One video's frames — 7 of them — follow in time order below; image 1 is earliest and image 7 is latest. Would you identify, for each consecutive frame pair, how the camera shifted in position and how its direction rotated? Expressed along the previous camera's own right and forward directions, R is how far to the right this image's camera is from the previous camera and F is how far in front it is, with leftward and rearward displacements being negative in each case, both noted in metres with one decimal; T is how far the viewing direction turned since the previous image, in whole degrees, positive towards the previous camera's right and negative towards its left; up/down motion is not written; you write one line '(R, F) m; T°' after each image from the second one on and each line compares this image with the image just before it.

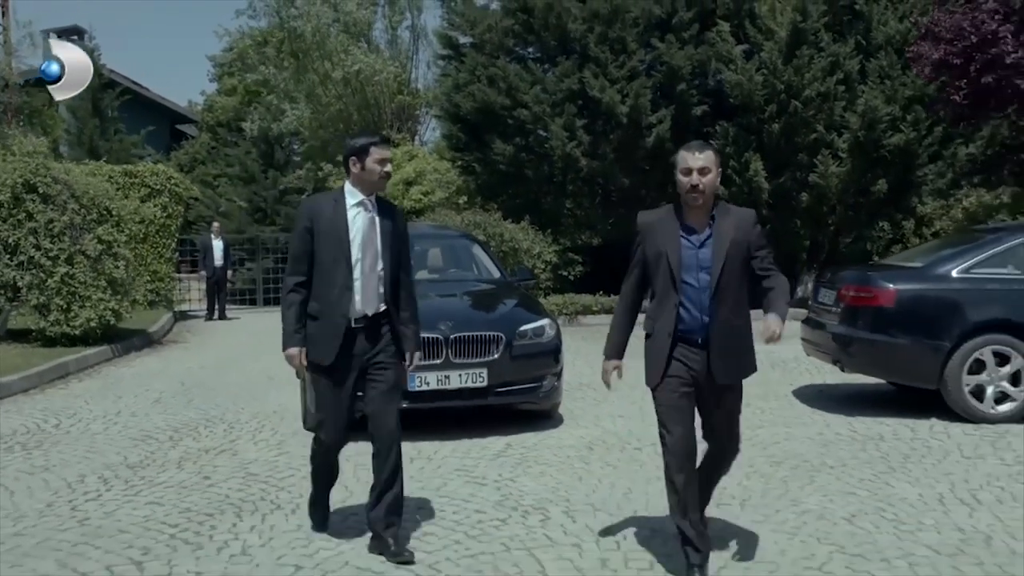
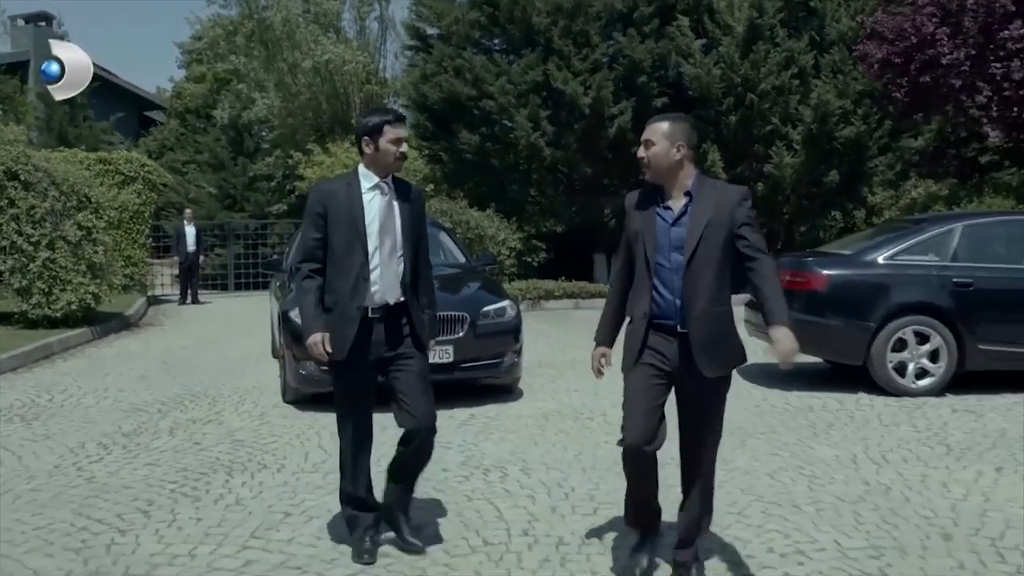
(0.0, -0.8) m; +2°
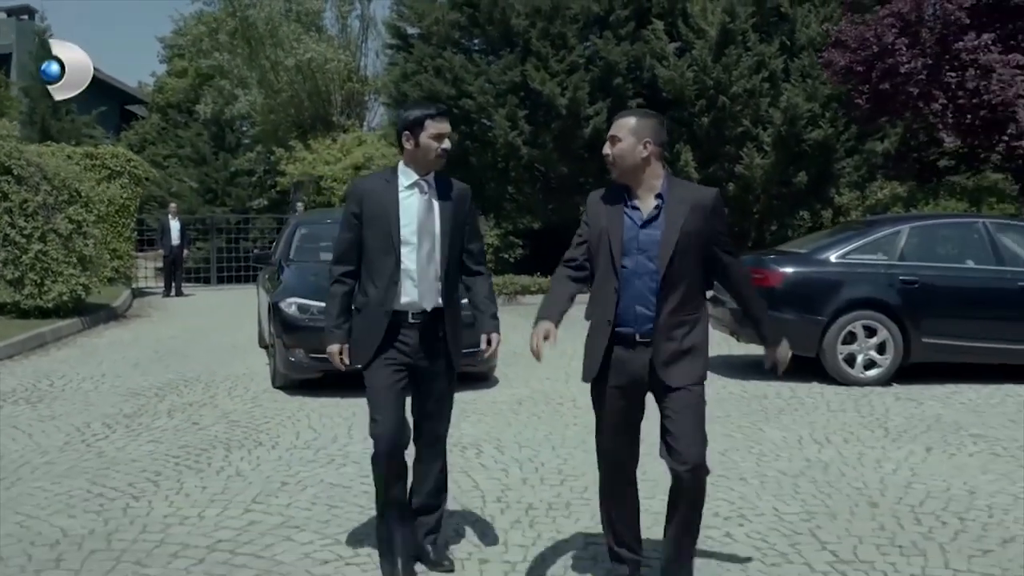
(0.0, -0.7) m; +1°
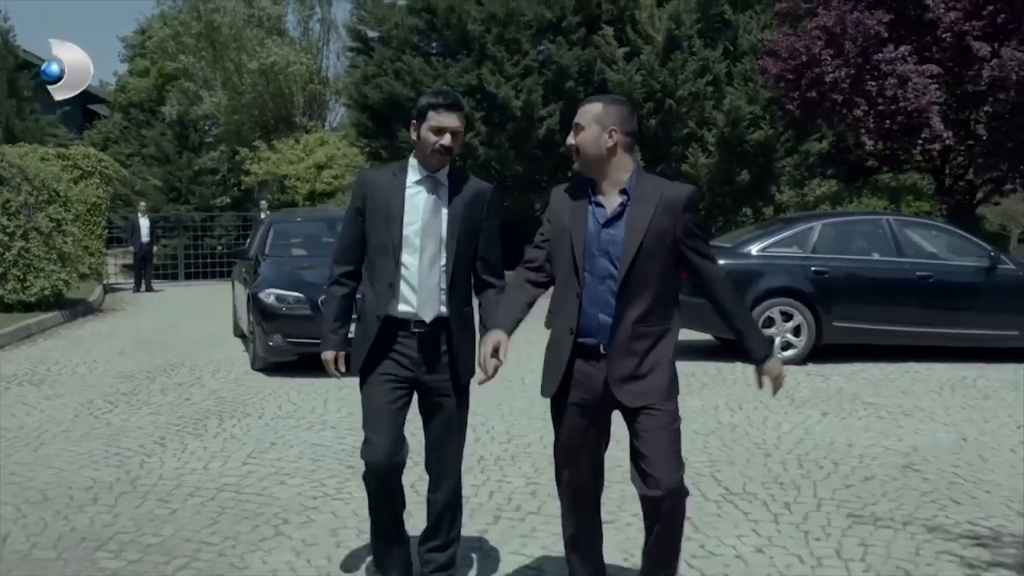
(0.0, -1.2) m; +2°
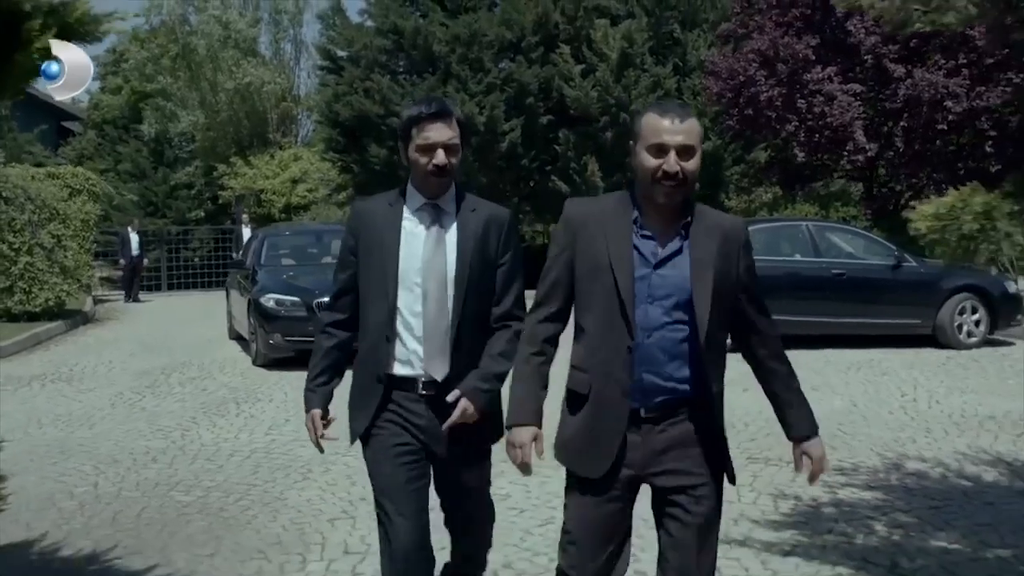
(0.0, -1.7) m; +2°
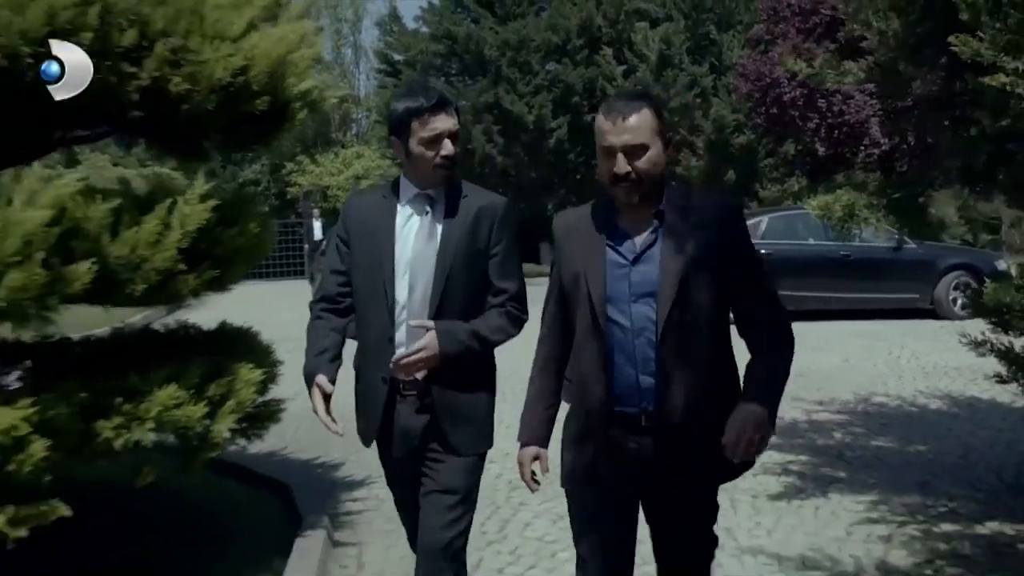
(-0.1, -2.2) m; -2°
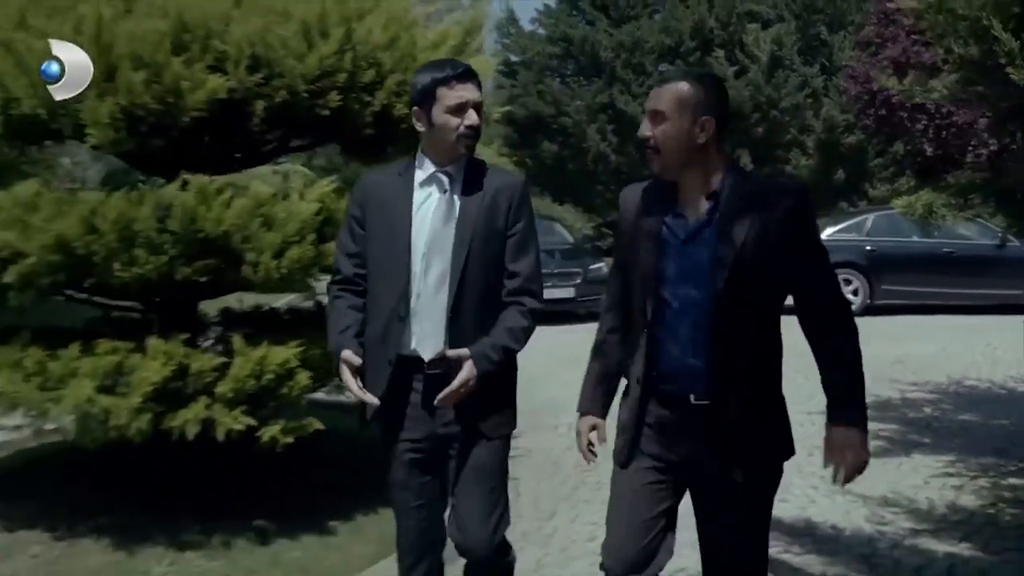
(-0.1, -1.2) m; -5°
